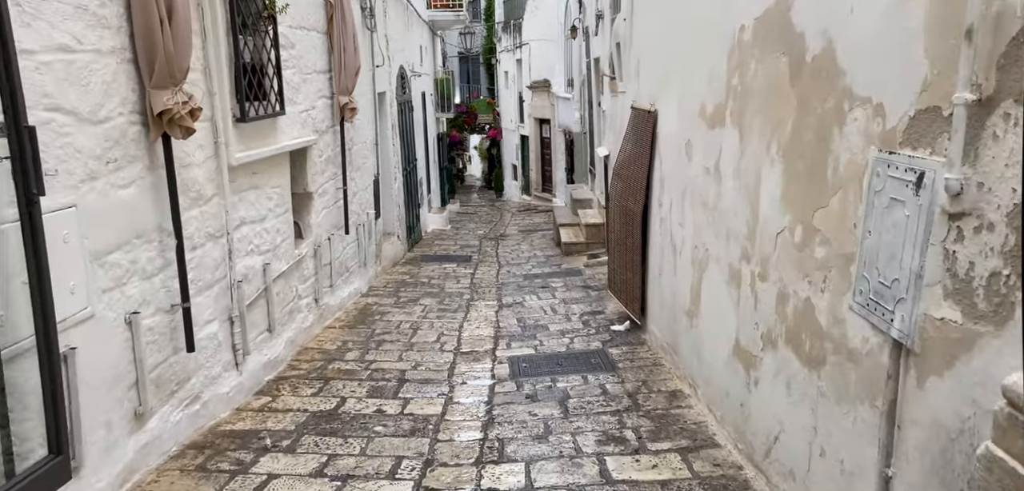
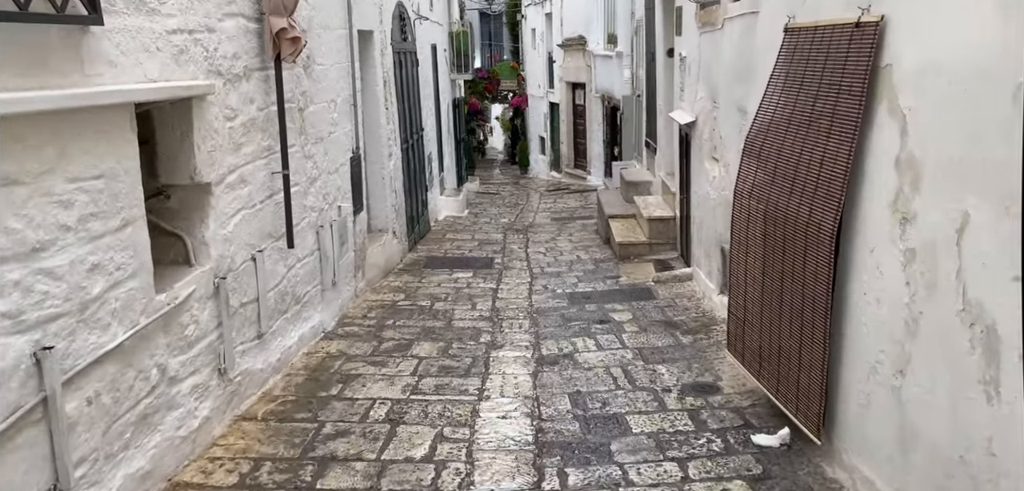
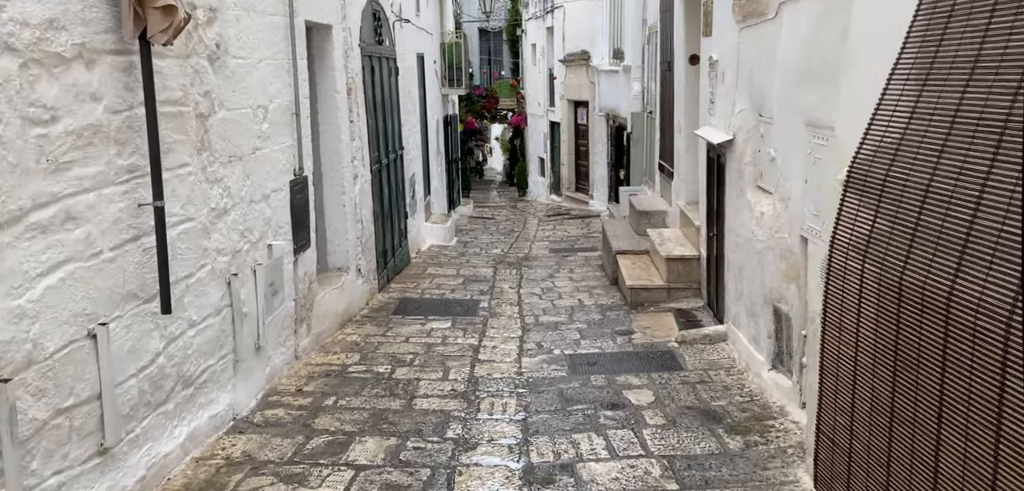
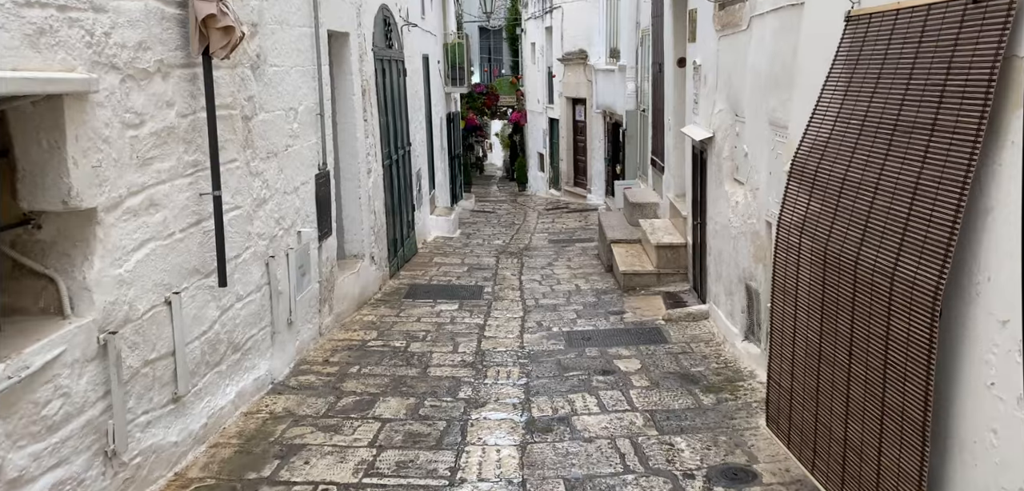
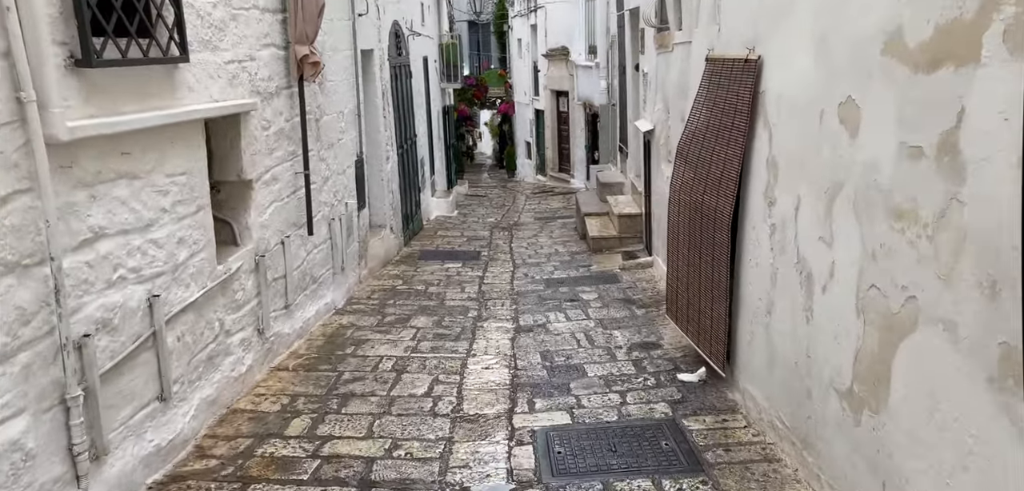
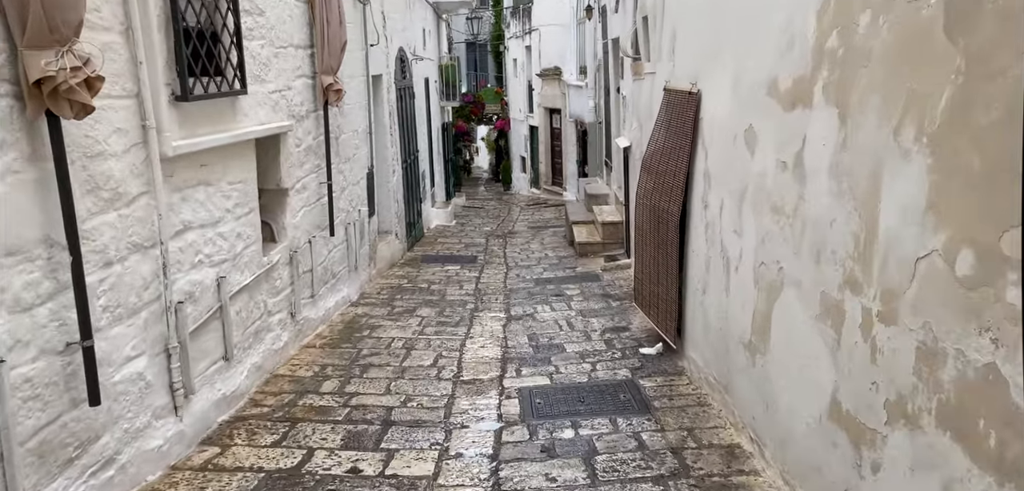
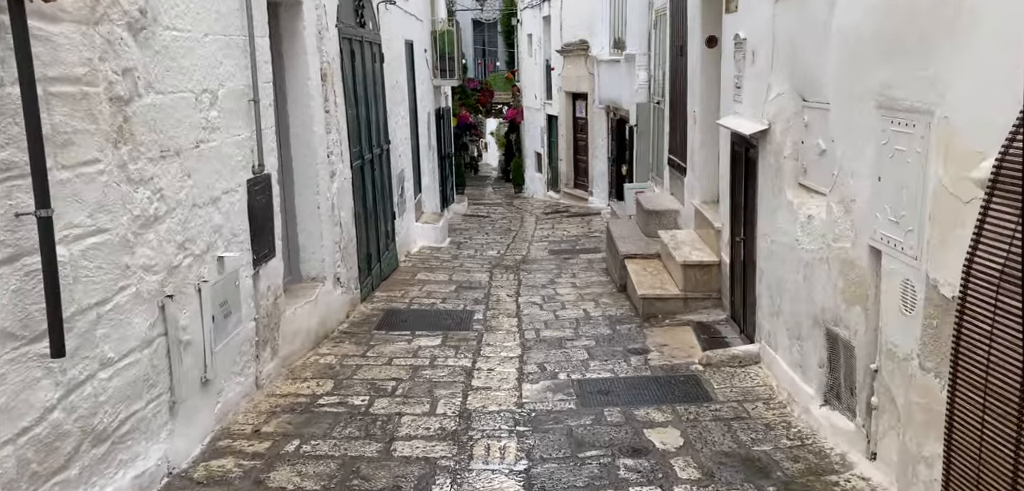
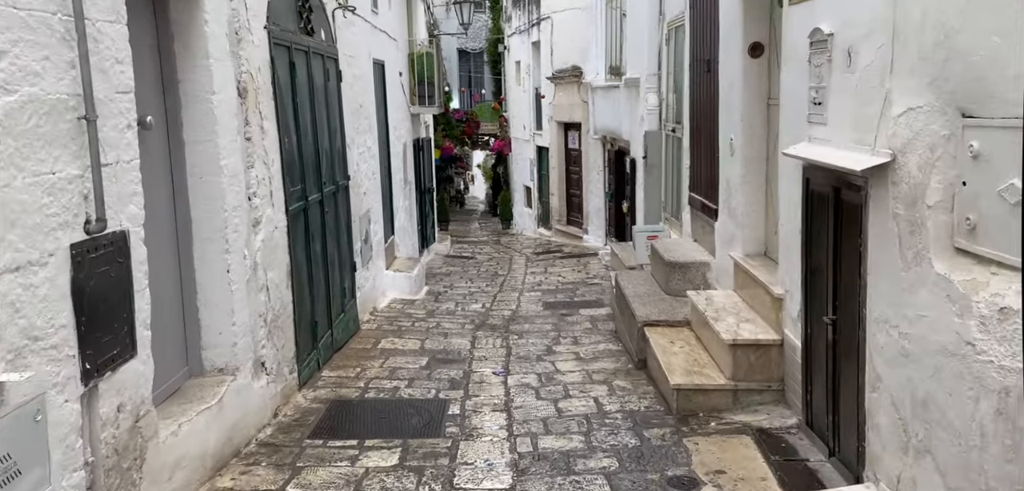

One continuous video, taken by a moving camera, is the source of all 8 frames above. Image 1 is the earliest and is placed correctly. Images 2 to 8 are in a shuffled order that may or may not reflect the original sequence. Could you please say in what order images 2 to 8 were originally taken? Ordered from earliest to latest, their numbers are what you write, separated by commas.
6, 5, 2, 4, 3, 7, 8
